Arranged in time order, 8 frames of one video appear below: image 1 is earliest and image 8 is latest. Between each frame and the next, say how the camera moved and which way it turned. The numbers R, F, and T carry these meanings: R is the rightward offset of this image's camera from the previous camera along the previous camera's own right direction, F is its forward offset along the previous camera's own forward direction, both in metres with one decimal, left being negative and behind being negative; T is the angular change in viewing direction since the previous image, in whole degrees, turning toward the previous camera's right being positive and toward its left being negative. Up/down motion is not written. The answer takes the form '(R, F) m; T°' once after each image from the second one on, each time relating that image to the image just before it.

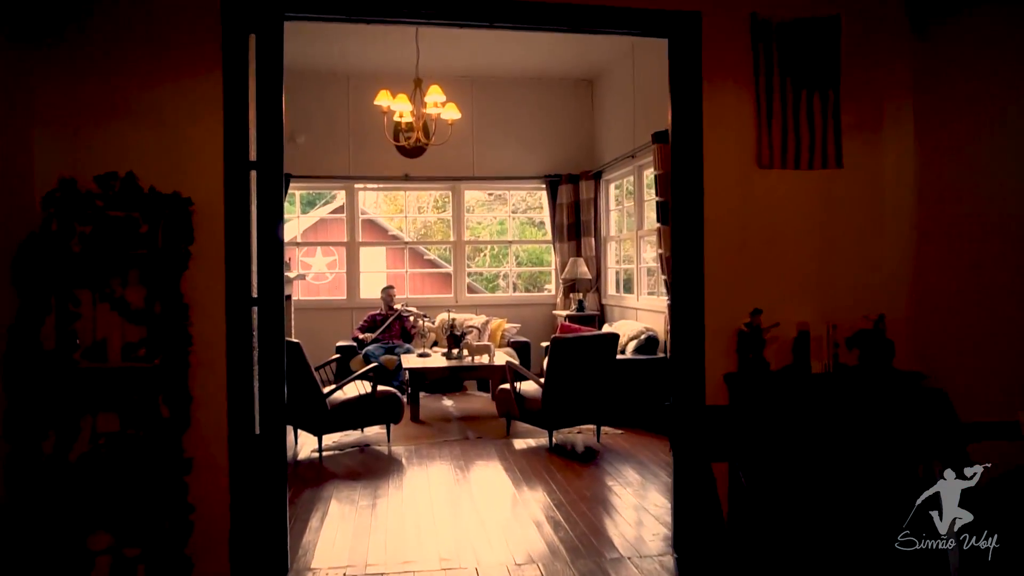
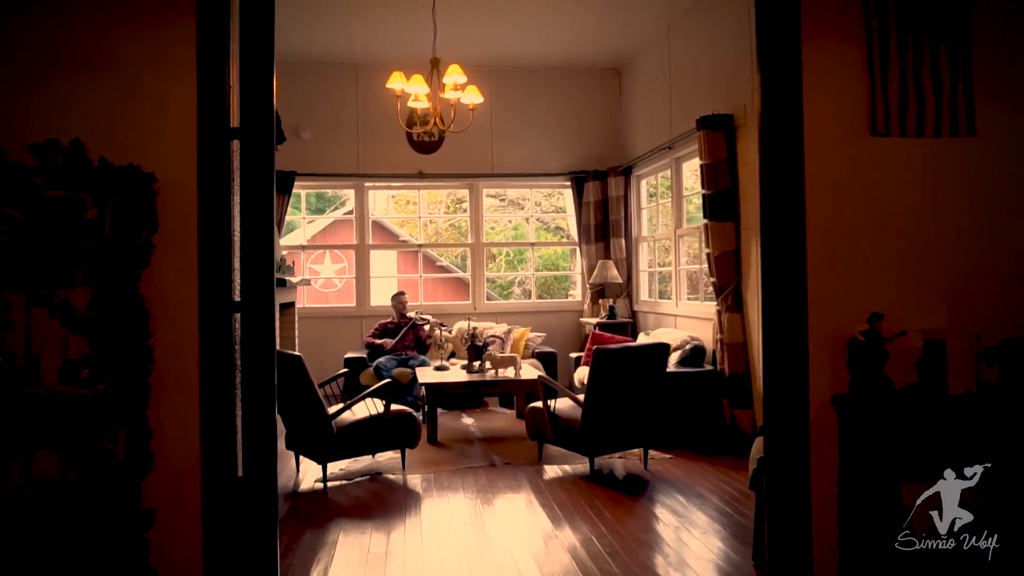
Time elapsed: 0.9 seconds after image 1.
(-0.1, +0.5) m; -1°
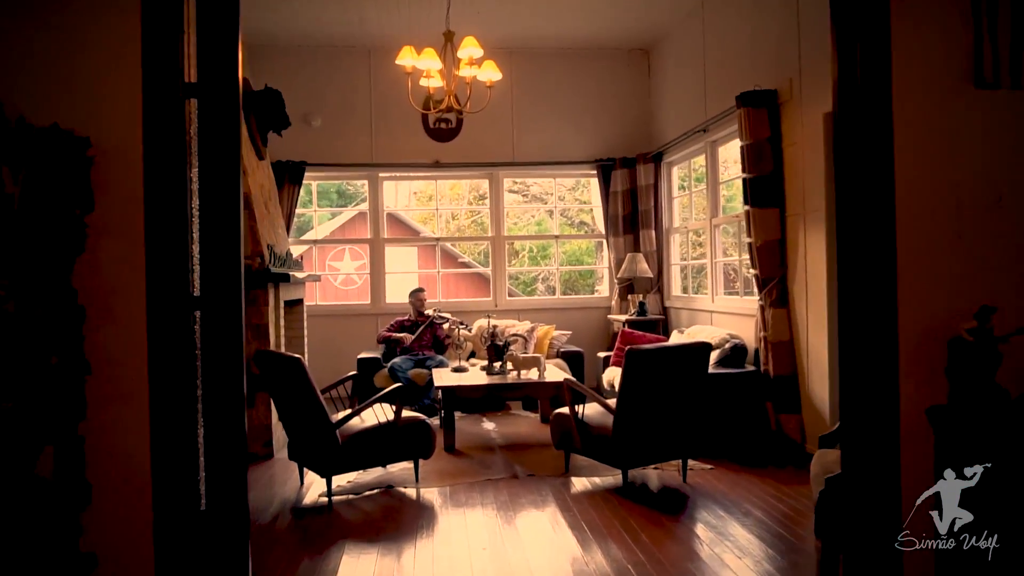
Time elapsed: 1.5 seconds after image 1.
(0.0, +0.4) m; -2°
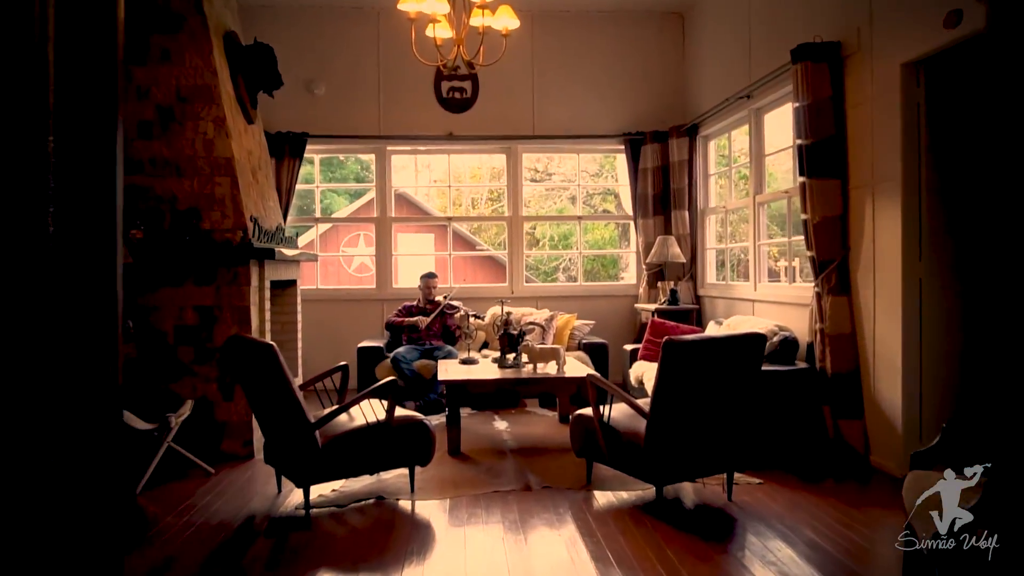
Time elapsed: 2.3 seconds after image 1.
(0.0, +0.5) m; -2°
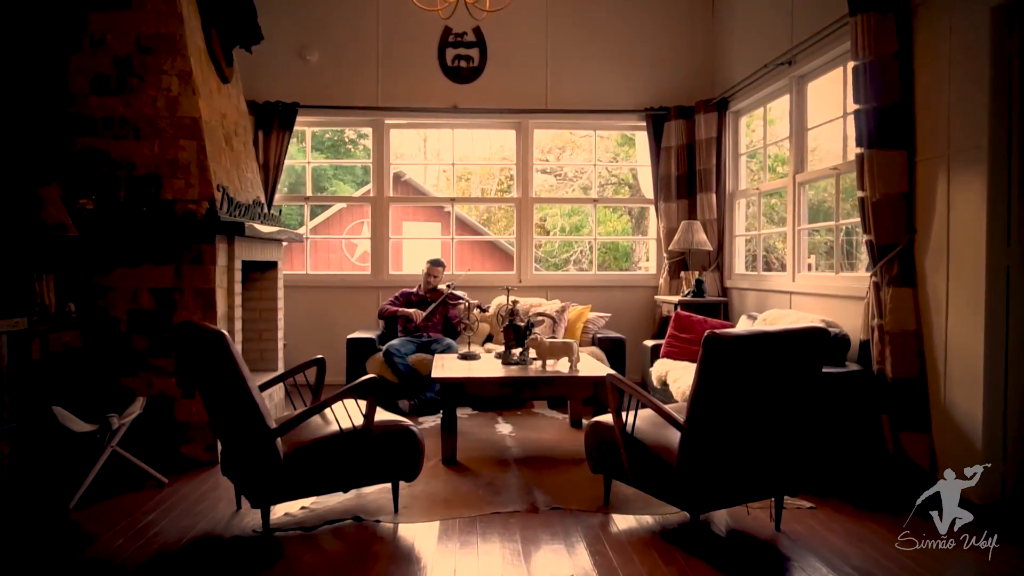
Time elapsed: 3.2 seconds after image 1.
(0.0, +0.5) m; -1°
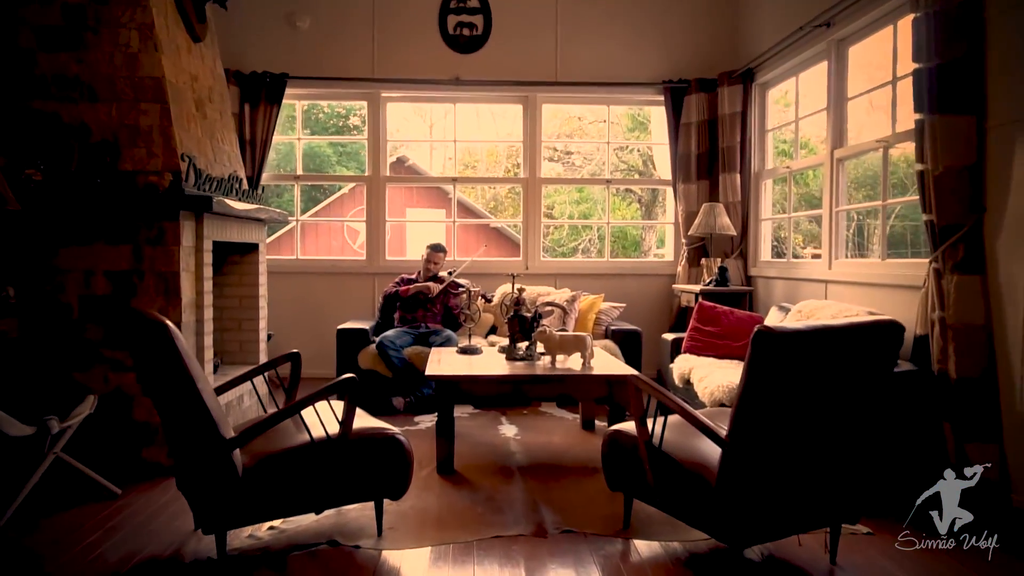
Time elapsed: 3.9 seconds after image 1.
(0.0, +0.4) m; 0°
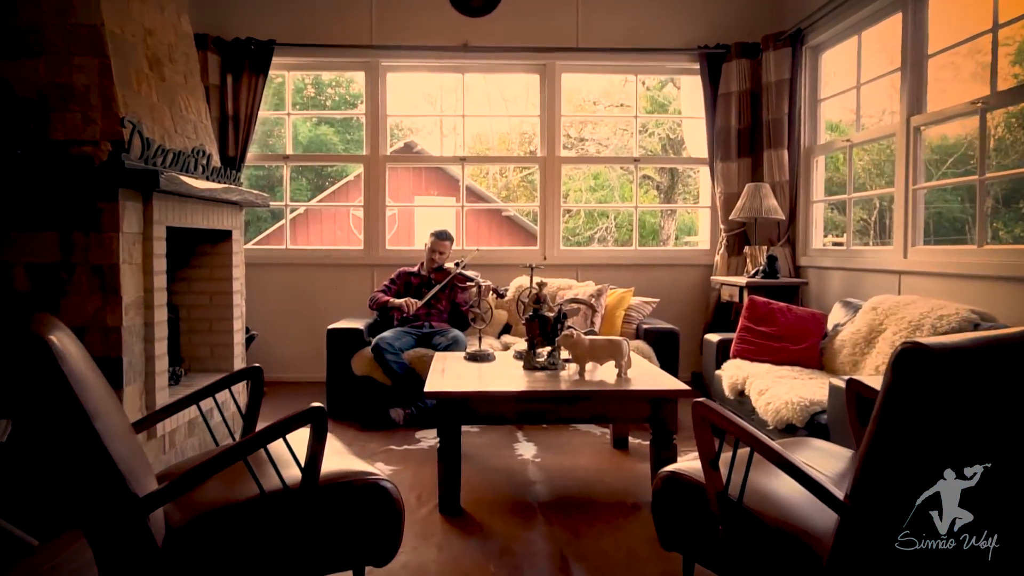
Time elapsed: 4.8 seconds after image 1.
(0.0, +0.5) m; -1°
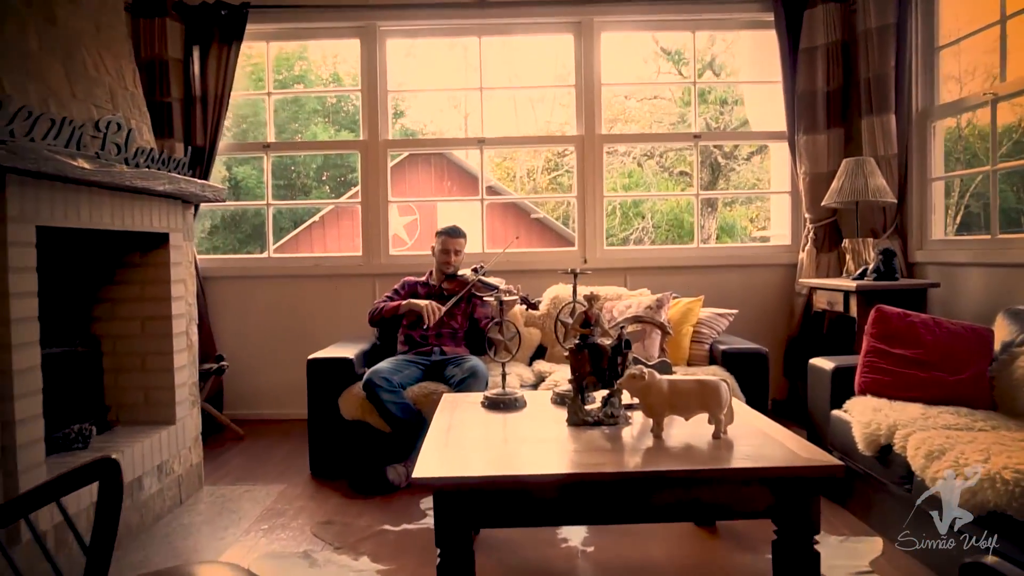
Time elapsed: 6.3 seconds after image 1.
(0.0, +0.8) m; -2°
